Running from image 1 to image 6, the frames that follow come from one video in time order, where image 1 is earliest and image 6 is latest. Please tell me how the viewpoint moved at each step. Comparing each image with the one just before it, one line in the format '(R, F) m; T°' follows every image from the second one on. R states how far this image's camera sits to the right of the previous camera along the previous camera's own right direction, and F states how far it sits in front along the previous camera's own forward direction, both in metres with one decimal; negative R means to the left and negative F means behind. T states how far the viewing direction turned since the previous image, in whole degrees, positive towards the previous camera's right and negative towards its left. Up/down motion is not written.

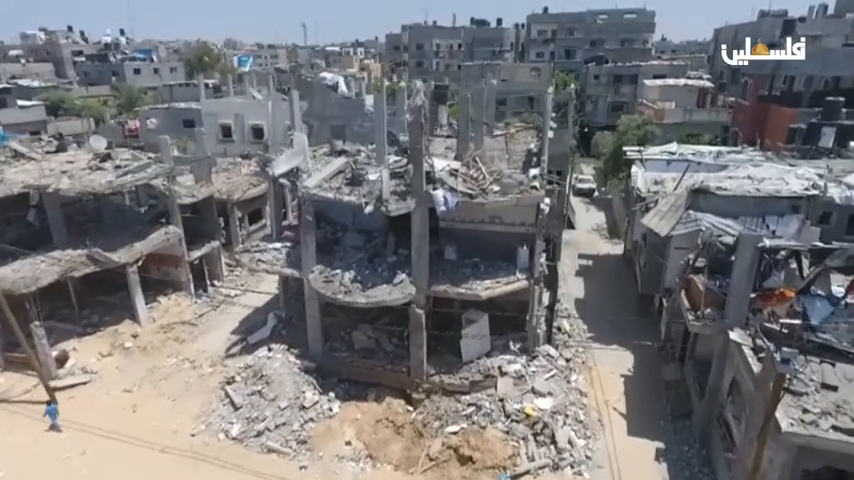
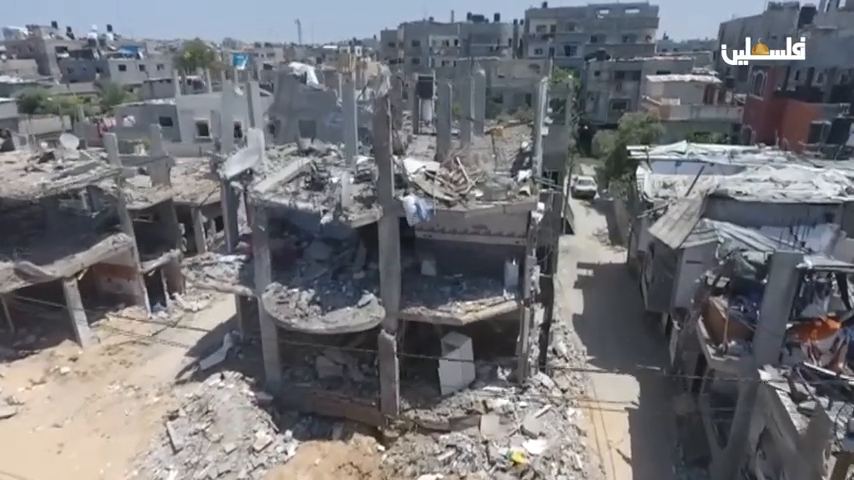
(+0.8, +2.4) m; 0°
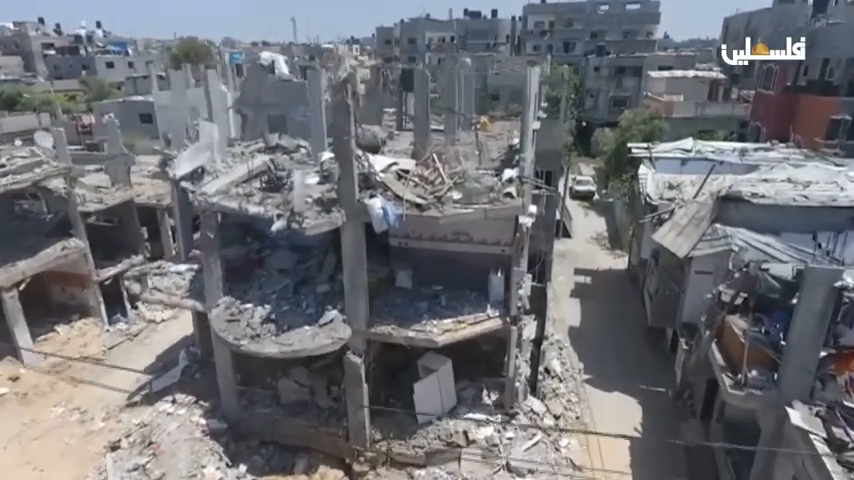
(+0.7, +1.8) m; 0°
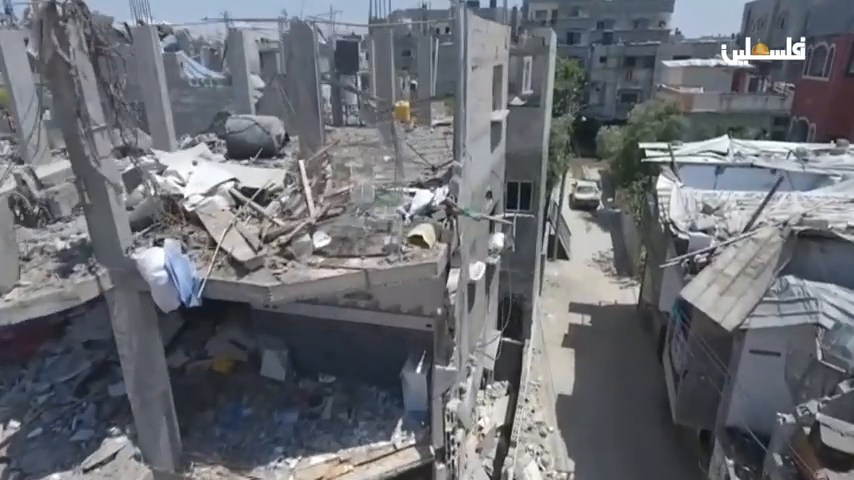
(+2.0, +5.3) m; -1°
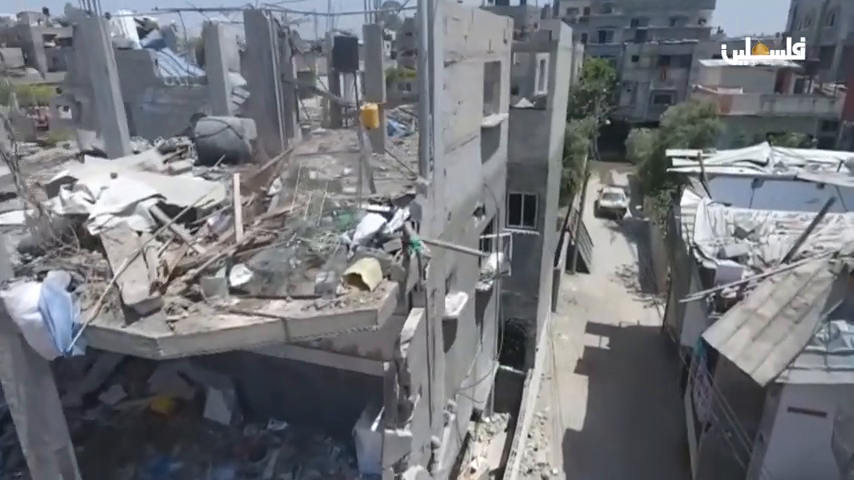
(+0.8, +1.3) m; -3°
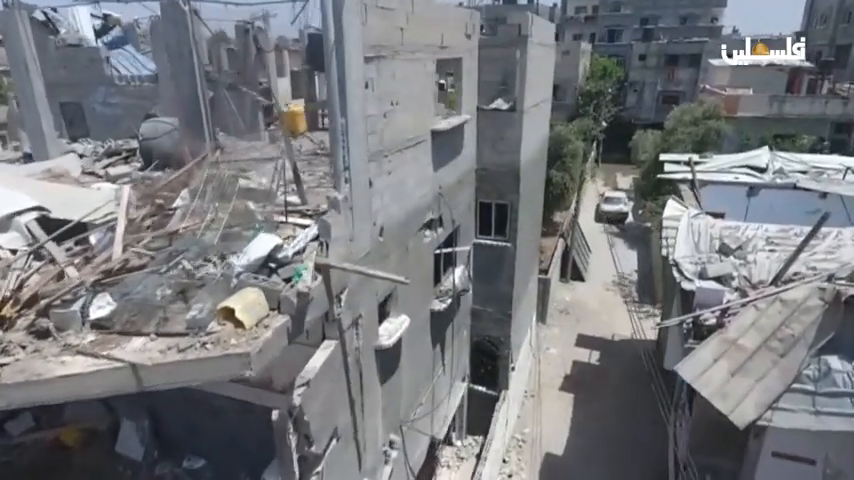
(+0.9, +0.8) m; -1°
